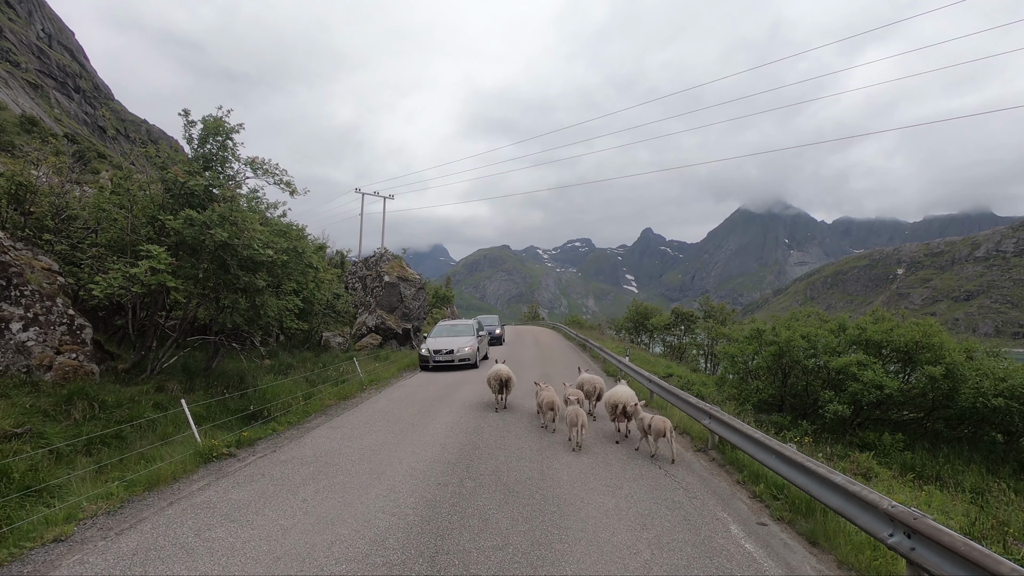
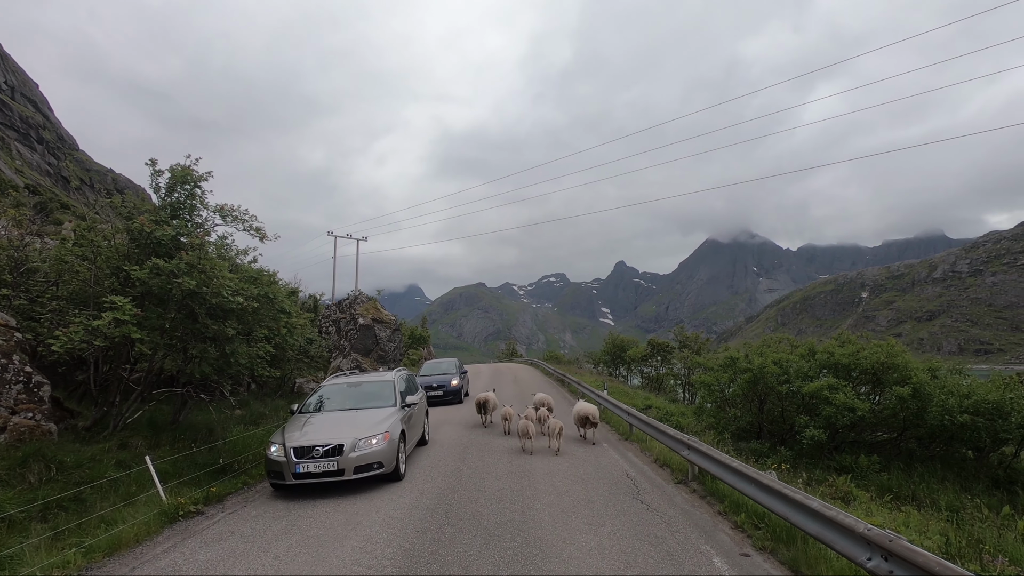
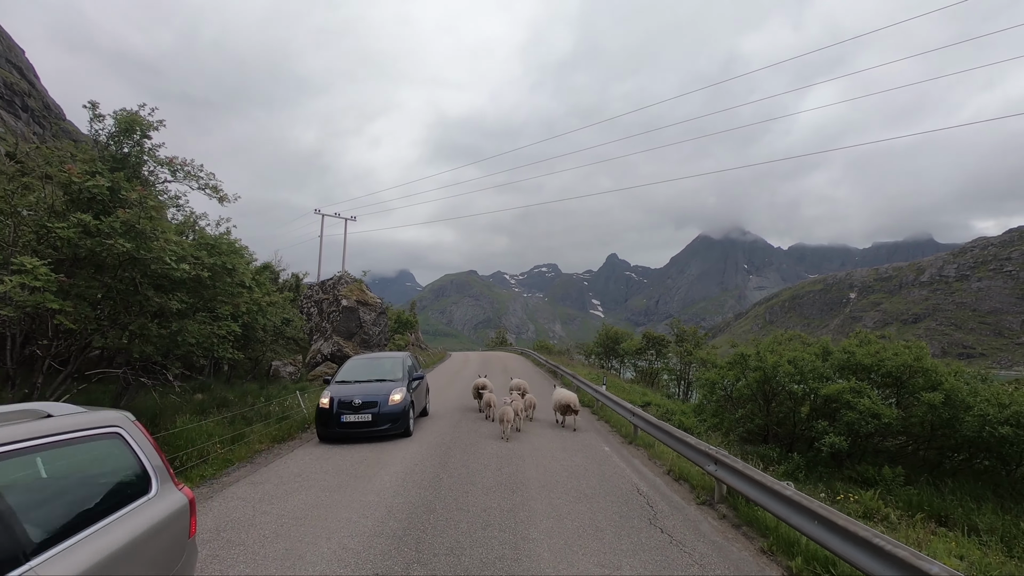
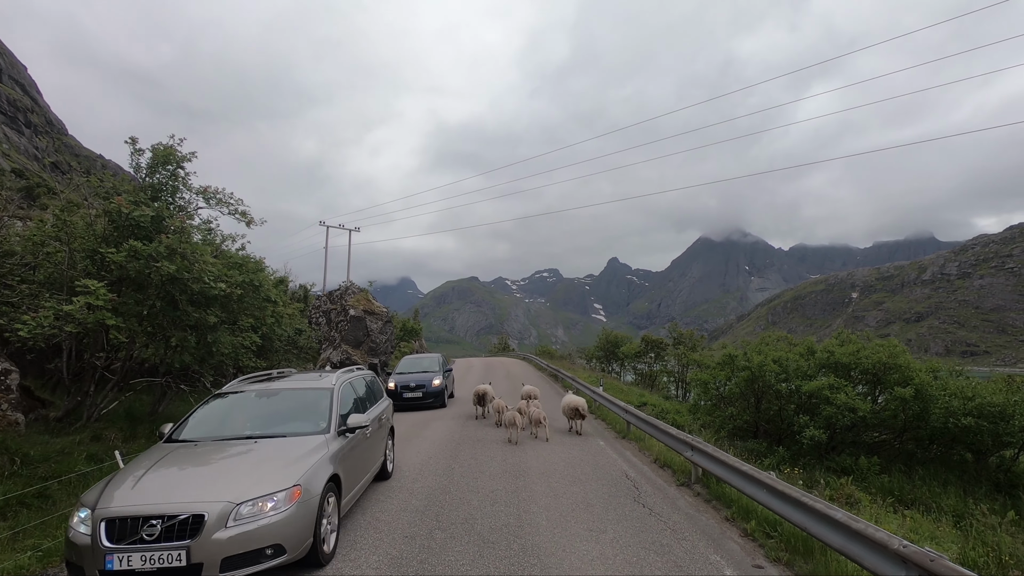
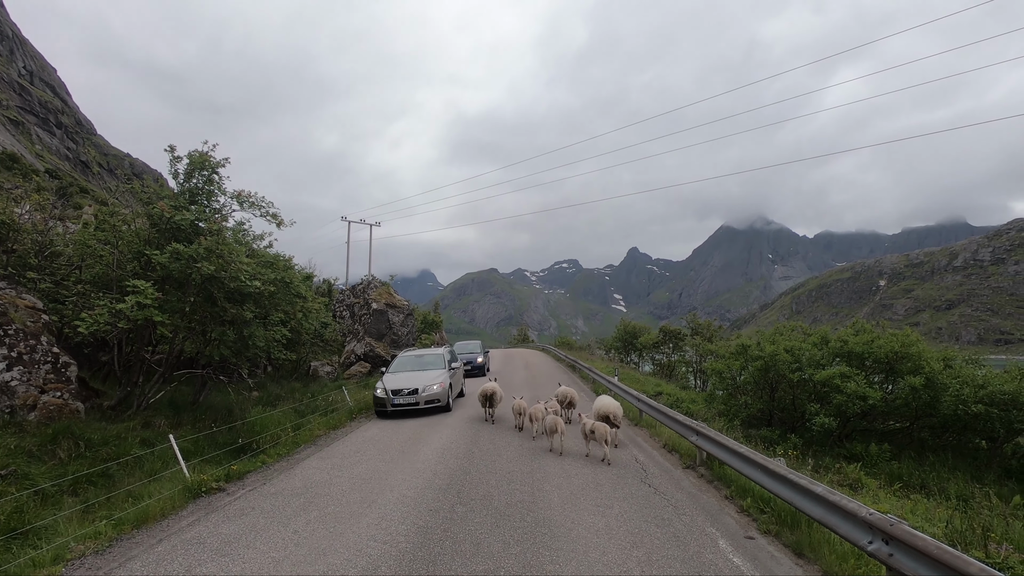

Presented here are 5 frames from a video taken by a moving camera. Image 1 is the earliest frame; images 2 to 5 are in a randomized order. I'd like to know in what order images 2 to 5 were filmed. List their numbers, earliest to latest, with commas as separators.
5, 2, 4, 3
